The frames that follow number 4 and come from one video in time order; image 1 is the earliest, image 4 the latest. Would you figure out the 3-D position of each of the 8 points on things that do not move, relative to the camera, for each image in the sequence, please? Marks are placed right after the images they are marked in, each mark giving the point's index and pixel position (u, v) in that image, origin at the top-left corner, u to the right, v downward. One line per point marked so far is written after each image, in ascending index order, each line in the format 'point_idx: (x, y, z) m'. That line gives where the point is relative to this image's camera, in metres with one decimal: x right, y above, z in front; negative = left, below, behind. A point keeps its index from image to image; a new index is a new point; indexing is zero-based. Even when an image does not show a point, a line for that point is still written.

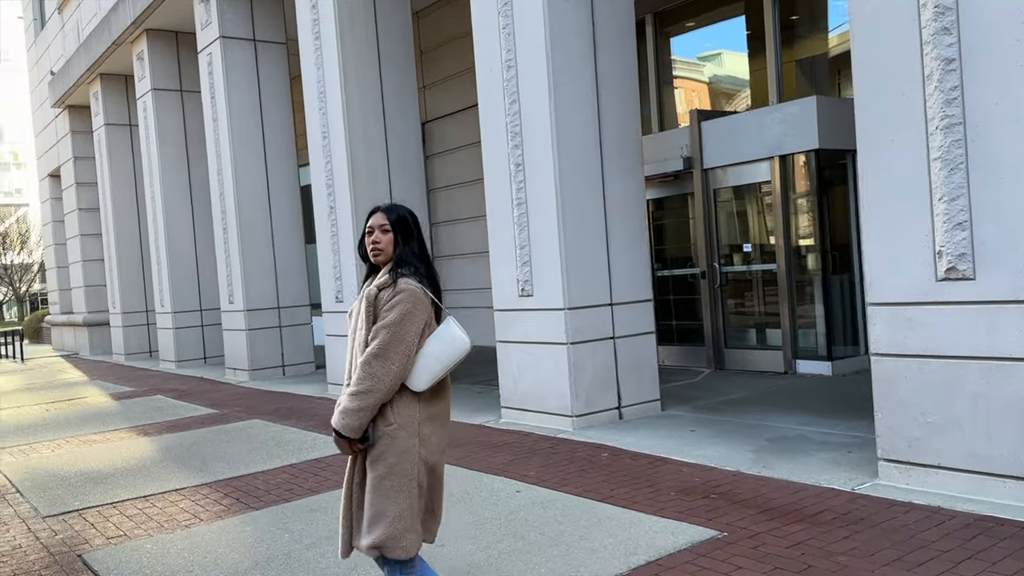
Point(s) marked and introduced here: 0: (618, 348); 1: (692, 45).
0: (+0.9, -0.5, +7.4) m
1: (+2.5, +3.3, +11.7) m
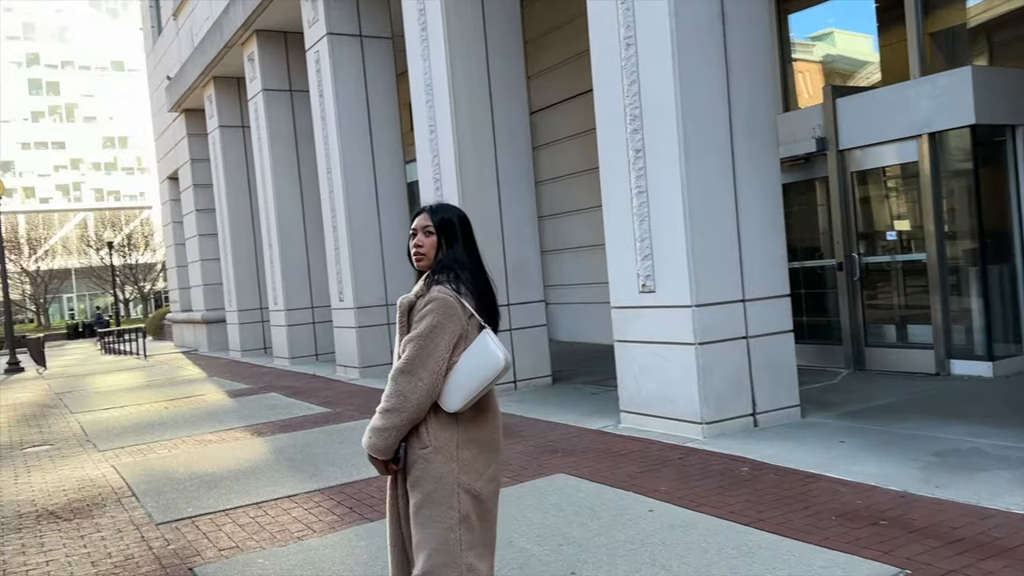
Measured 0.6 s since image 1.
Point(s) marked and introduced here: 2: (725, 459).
0: (+1.9, -0.5, +6.8) m
1: (+3.9, +3.4, +10.8) m
2: (+1.5, -1.2, +5.9) m
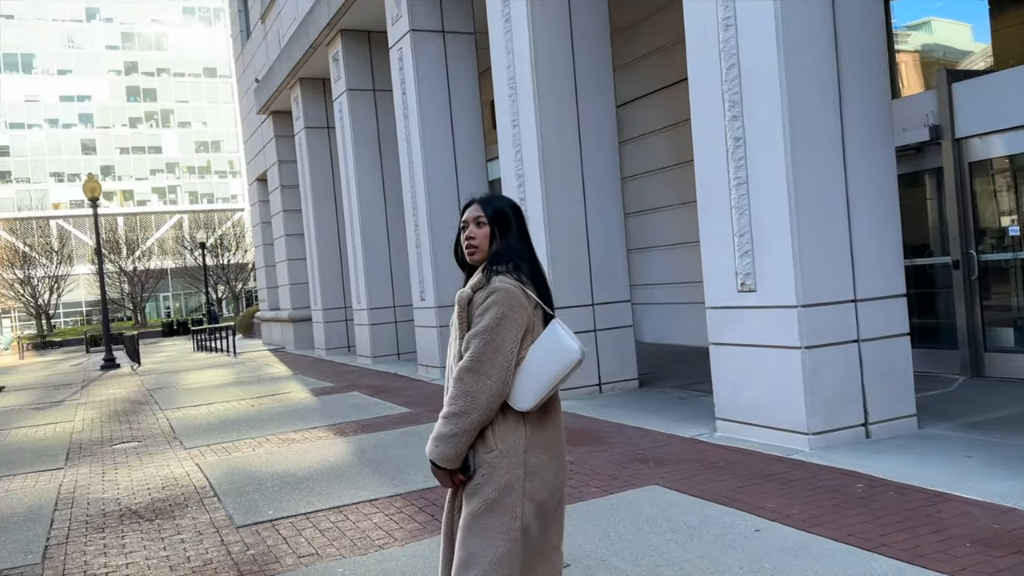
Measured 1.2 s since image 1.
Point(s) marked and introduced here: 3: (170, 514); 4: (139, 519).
0: (+2.6, -0.5, +6.3) m
1: (+5.0, +3.4, +10.1) m
2: (+2.0, -1.2, +5.4) m
3: (-2.4, -1.6, +5.9) m
4: (-2.5, -1.6, +5.8) m
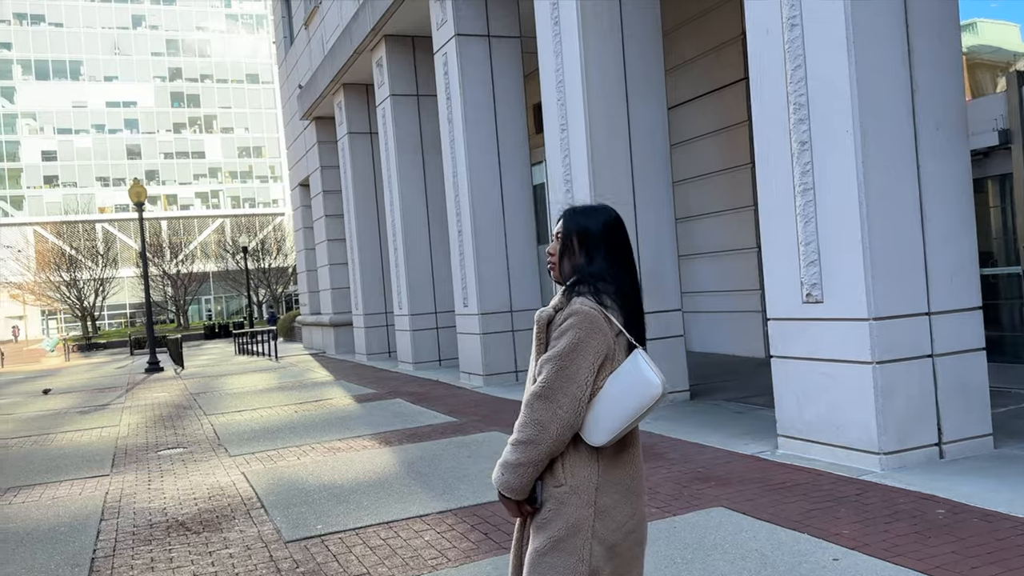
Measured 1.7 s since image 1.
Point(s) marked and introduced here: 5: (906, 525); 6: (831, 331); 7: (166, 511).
0: (+3.0, -0.6, +5.9) m
1: (+5.6, +3.3, +9.7) m
2: (+2.4, -1.2, +5.1) m
3: (-2.0, -1.6, +5.8) m
4: (-2.2, -1.6, +5.7) m
5: (+2.1, -1.3, +4.6) m
6: (+2.3, -0.3, +6.1) m
7: (-2.6, -1.6, +6.3) m
